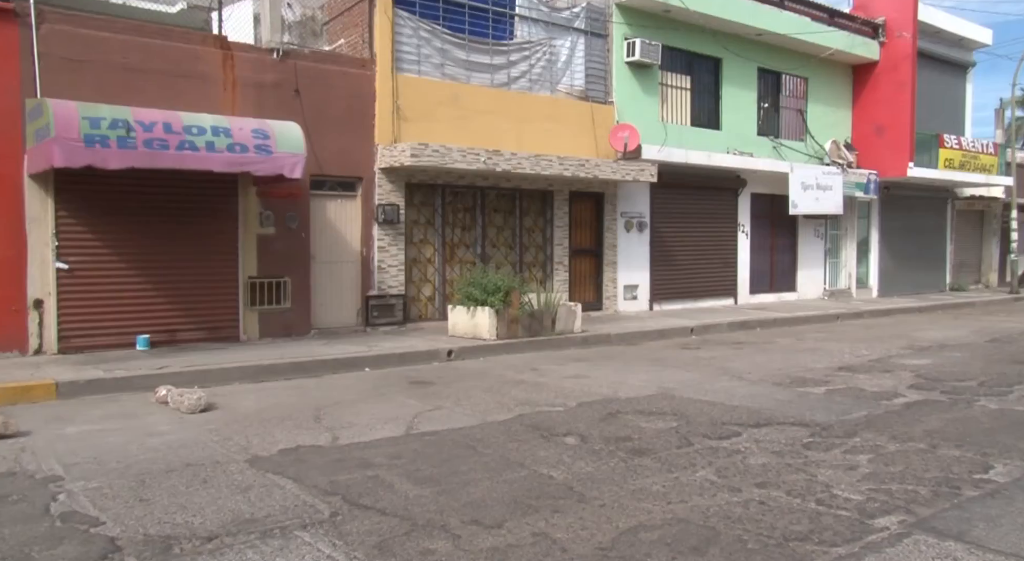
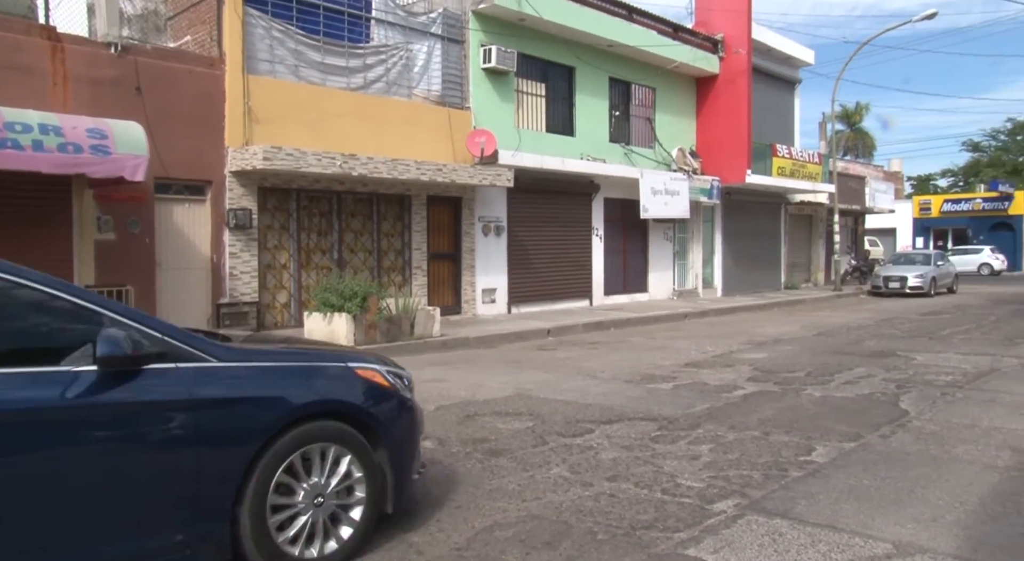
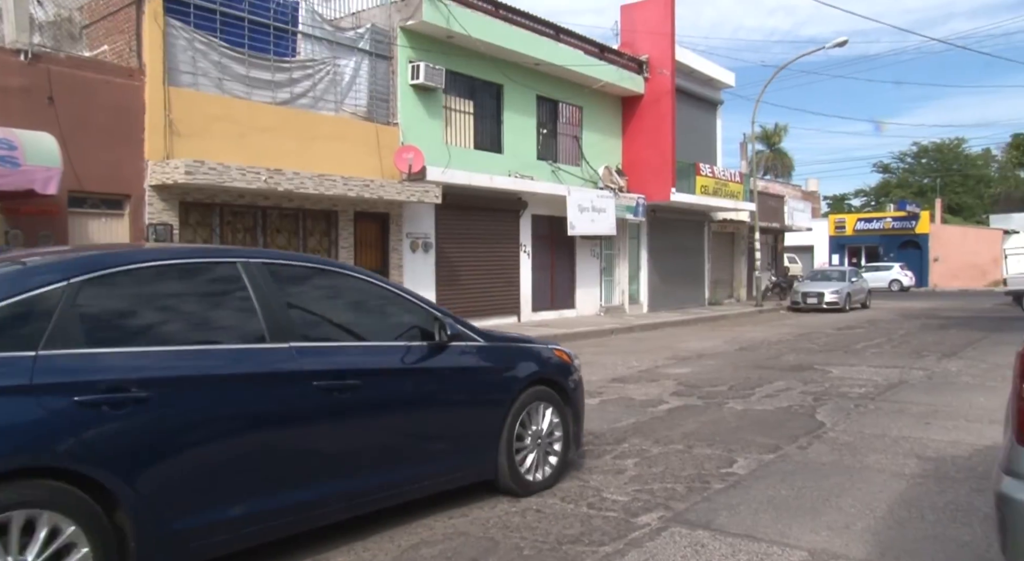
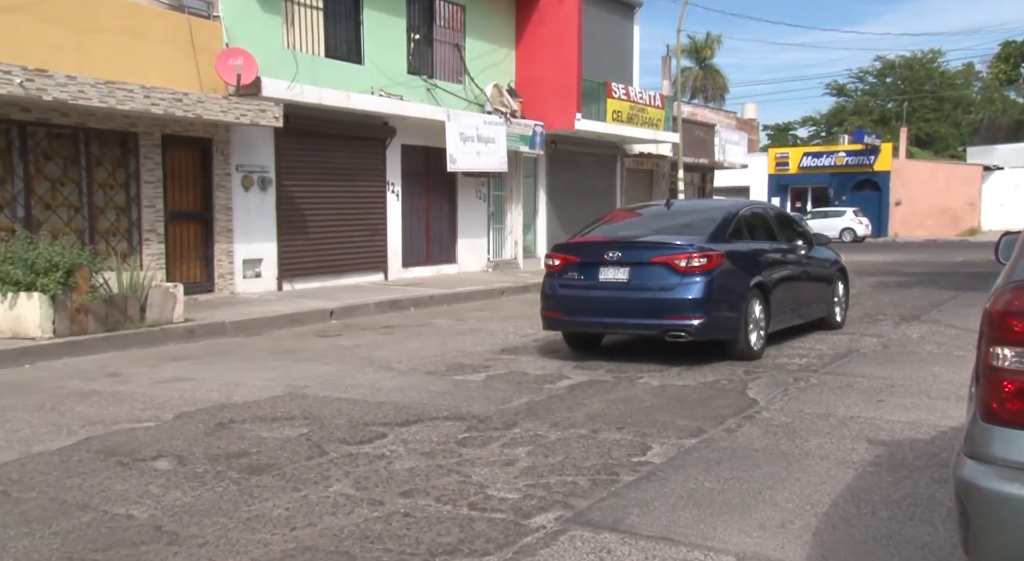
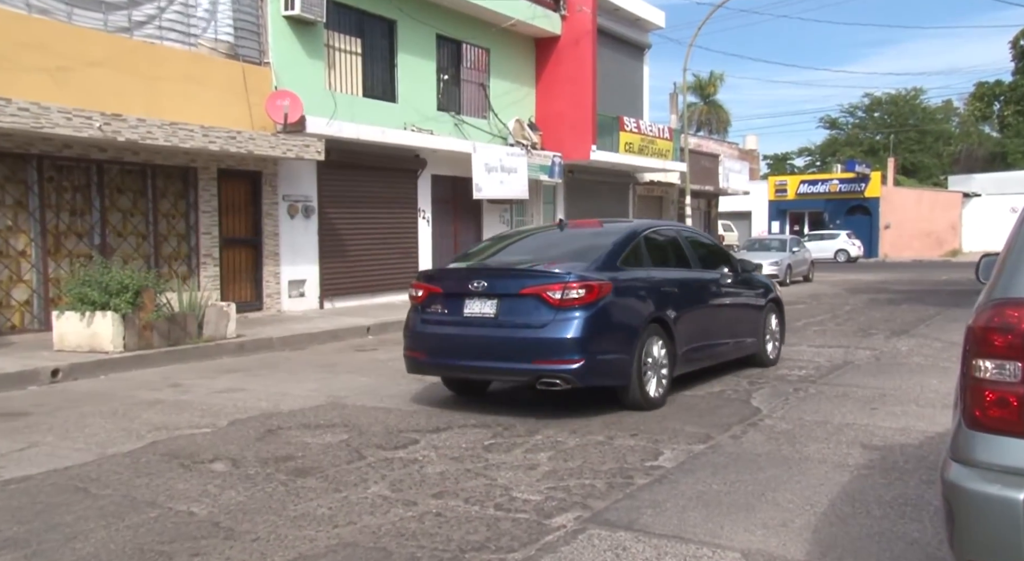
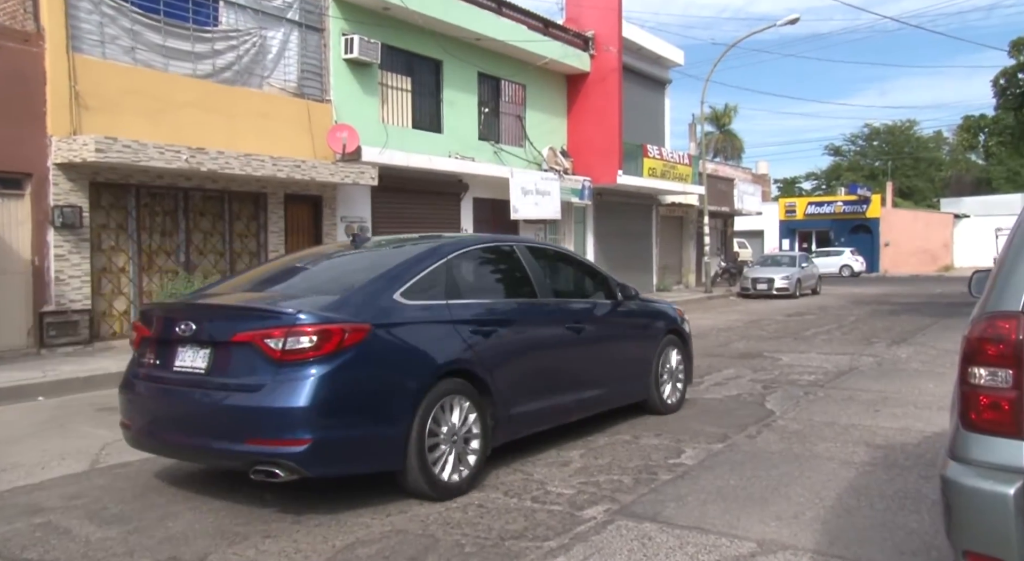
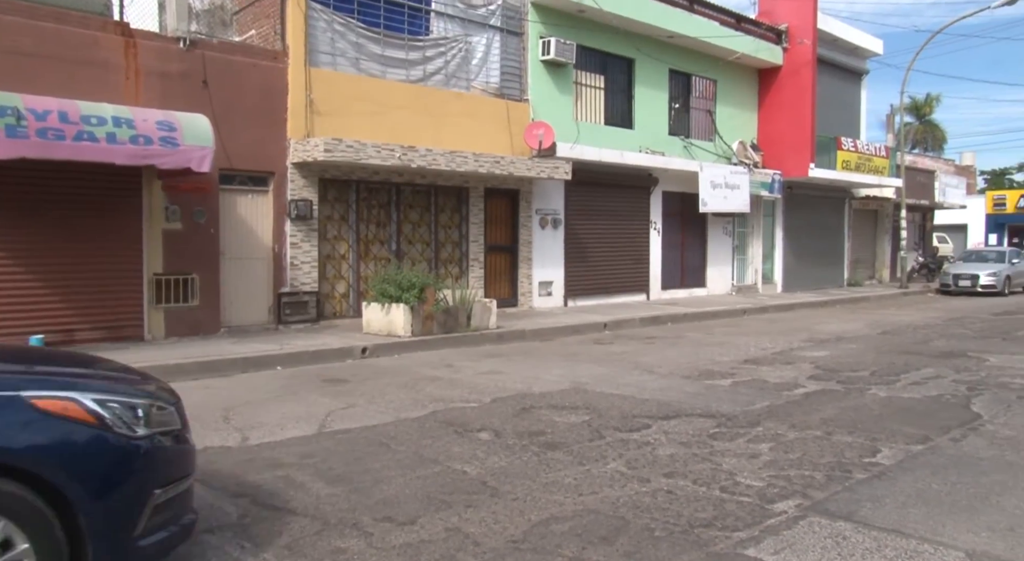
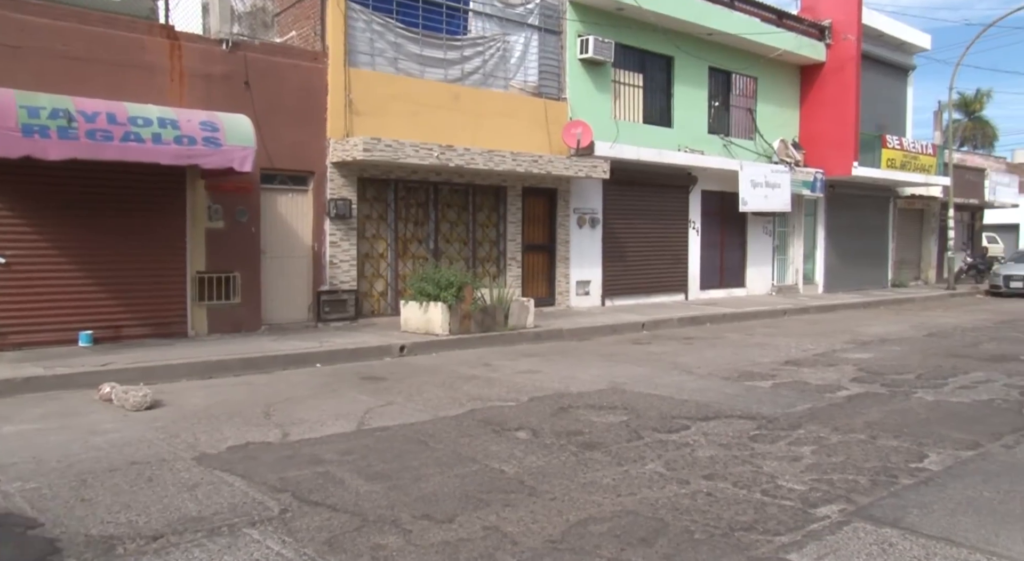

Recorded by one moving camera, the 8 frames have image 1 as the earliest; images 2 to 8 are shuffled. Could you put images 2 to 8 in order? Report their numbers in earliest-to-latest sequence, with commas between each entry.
8, 7, 2, 3, 6, 5, 4
